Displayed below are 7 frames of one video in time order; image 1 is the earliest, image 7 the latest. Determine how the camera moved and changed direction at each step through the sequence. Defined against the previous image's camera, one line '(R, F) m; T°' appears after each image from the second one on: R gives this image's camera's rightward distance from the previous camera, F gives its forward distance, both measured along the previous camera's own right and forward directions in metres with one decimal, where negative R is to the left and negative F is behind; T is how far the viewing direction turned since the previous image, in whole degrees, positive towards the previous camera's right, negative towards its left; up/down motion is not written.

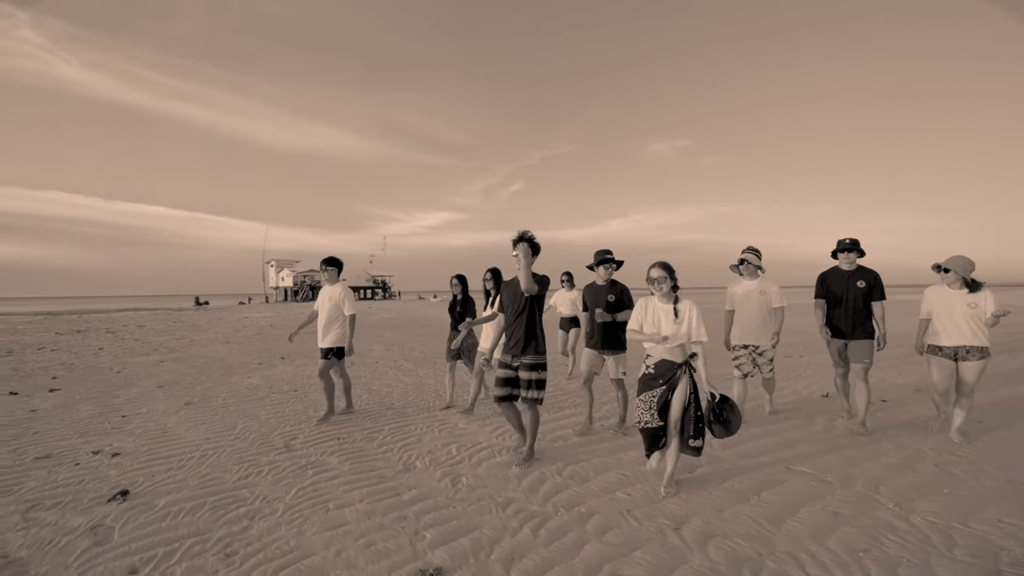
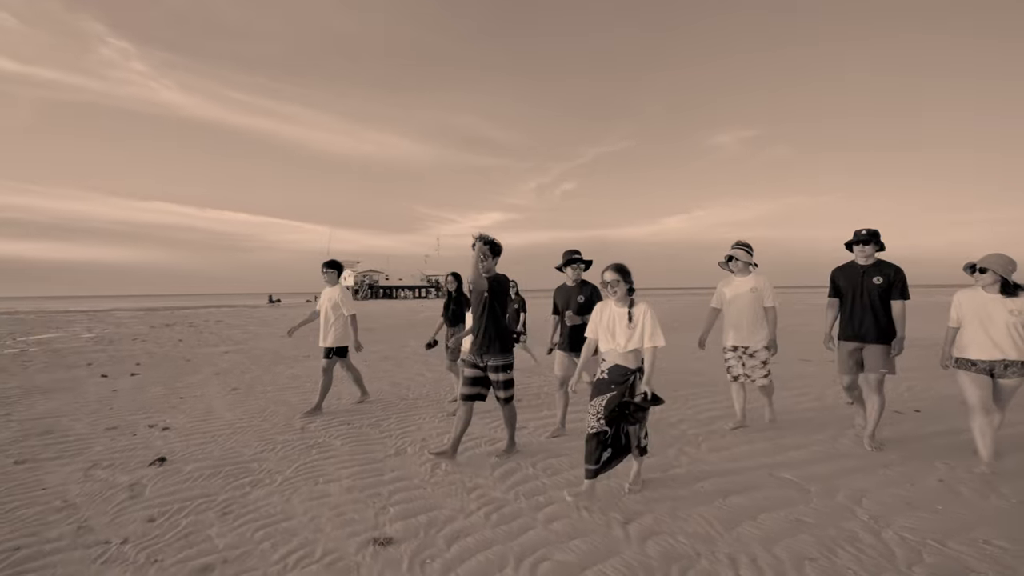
(+0.9, -0.2) m; -8°
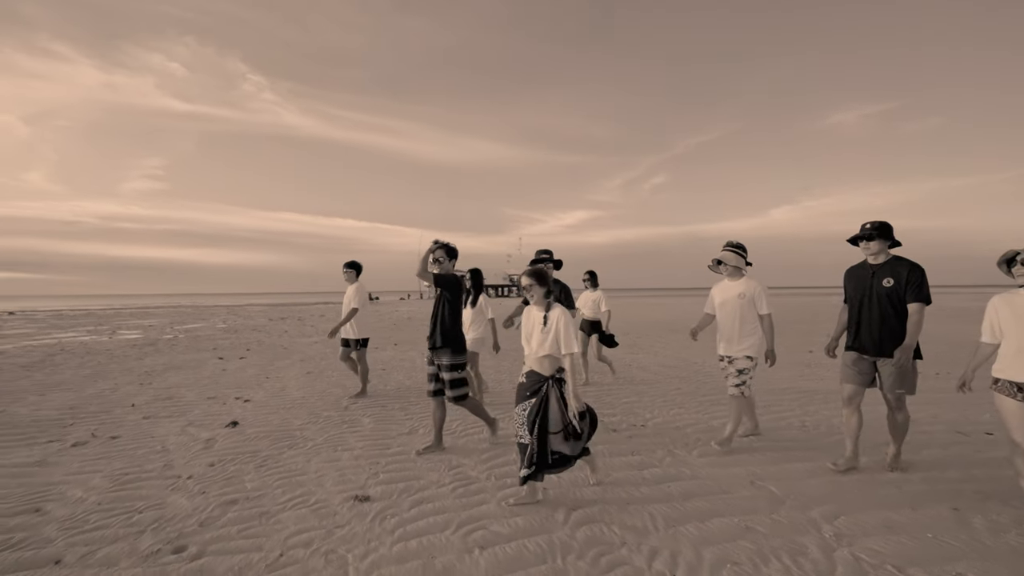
(+1.3, -0.3) m; -12°
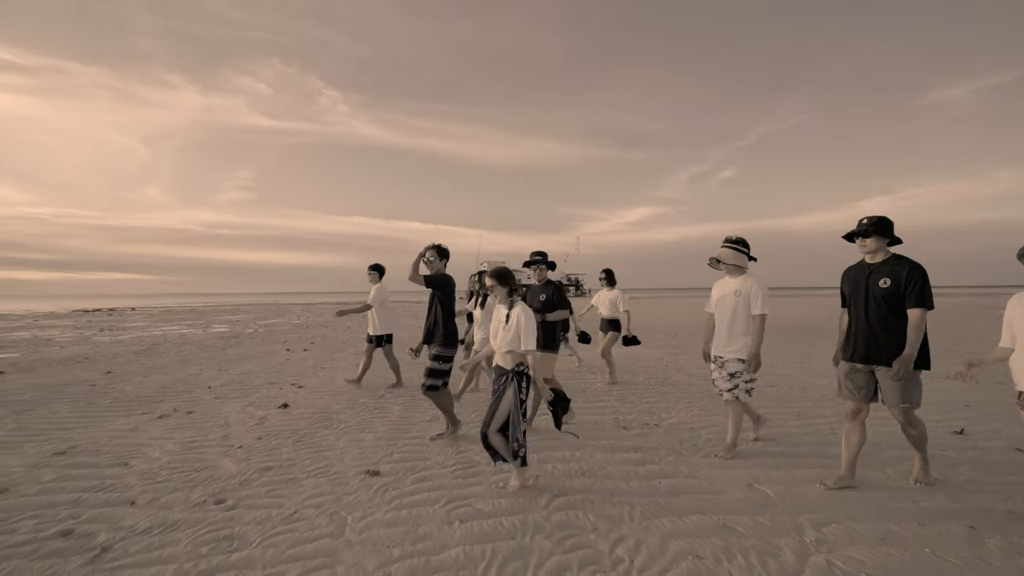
(+0.7, -0.3) m; -8°
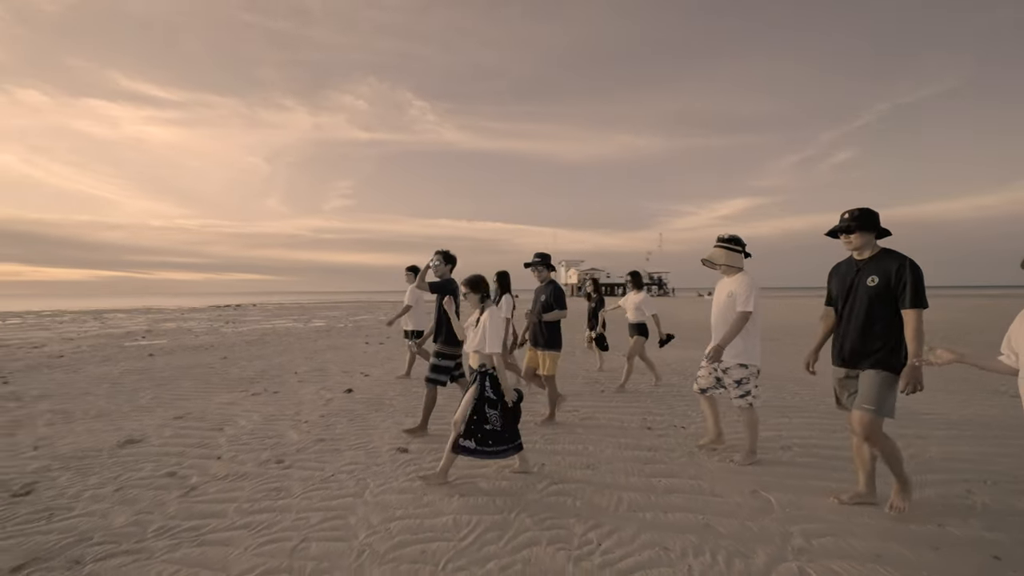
(+0.9, -0.3) m; -11°
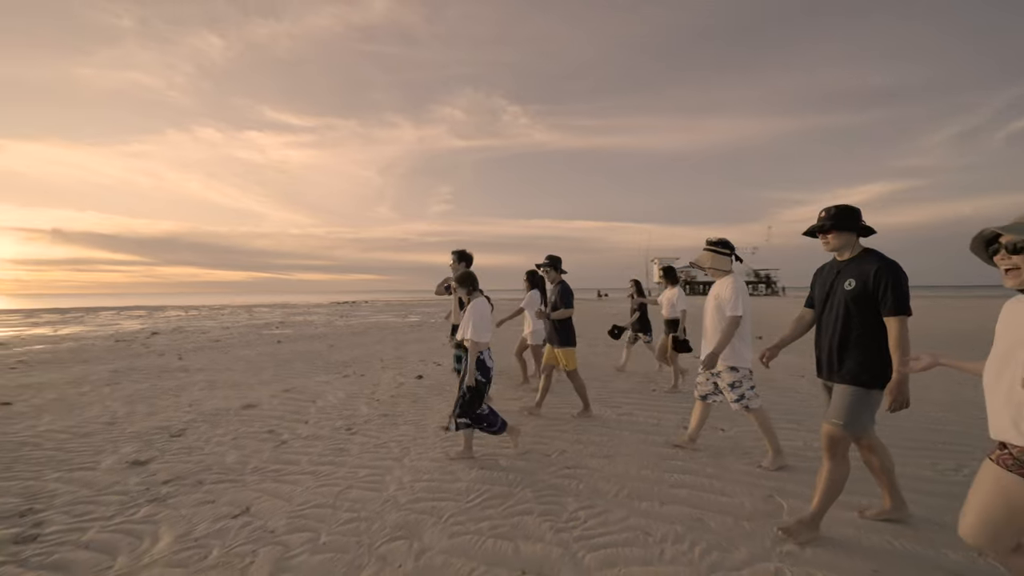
(+0.9, -0.4) m; -13°
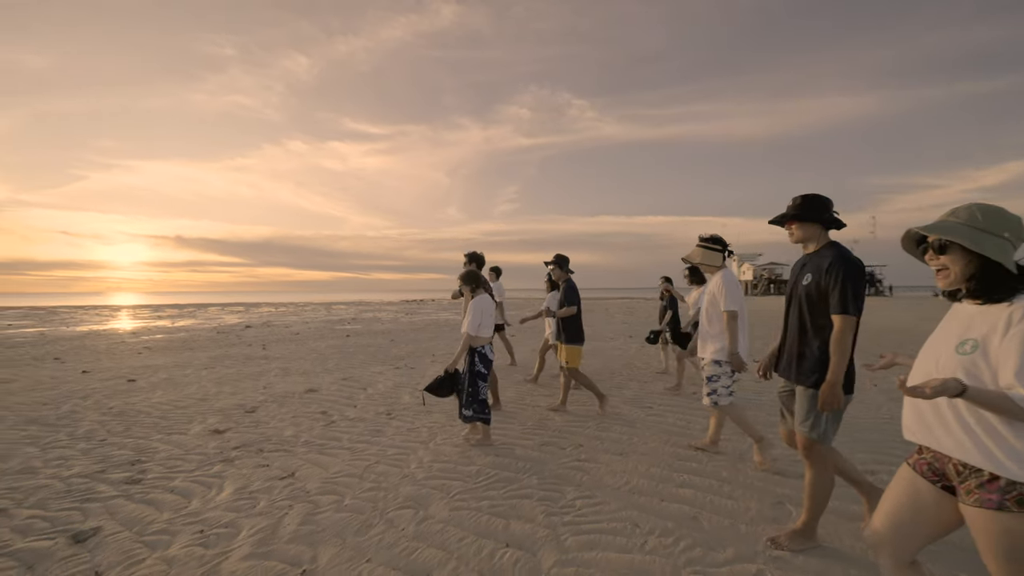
(+0.7, -0.3) m; -9°
